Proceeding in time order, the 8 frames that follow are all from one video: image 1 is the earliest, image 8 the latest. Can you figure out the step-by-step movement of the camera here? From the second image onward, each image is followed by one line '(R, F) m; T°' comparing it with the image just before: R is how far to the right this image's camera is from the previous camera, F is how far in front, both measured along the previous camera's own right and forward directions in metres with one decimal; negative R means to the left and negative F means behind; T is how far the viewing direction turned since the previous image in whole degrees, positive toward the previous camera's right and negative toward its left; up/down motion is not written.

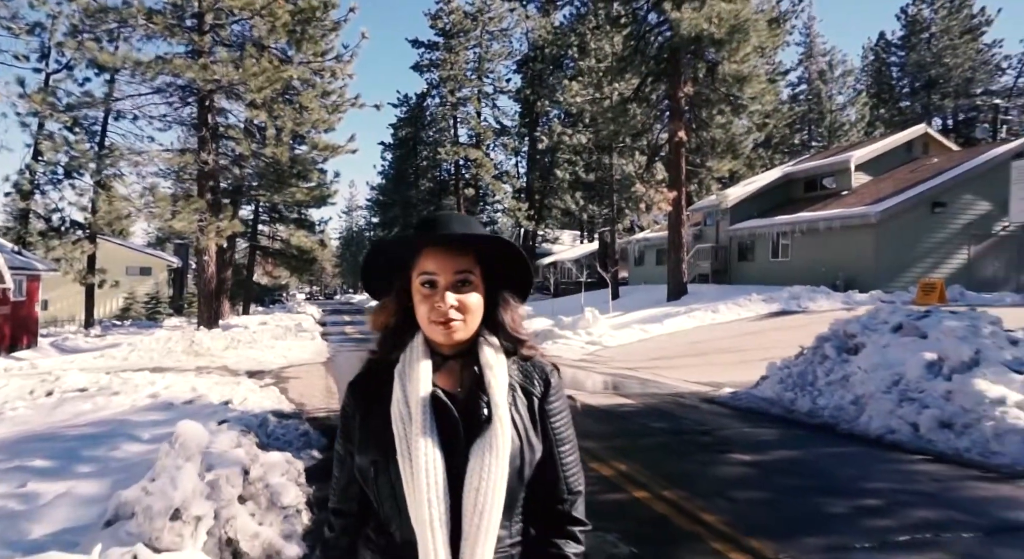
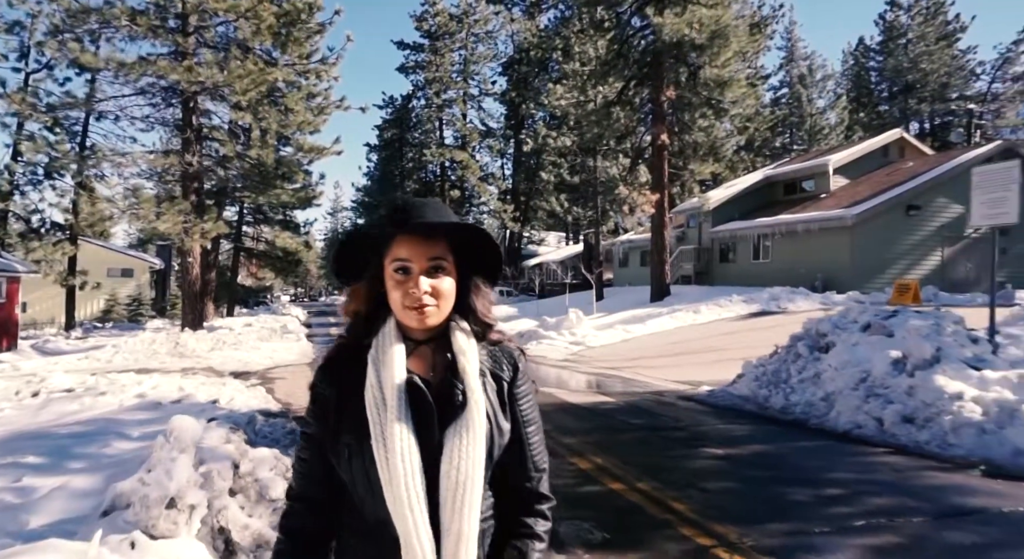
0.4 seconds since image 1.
(+0.1, -0.2) m; +1°
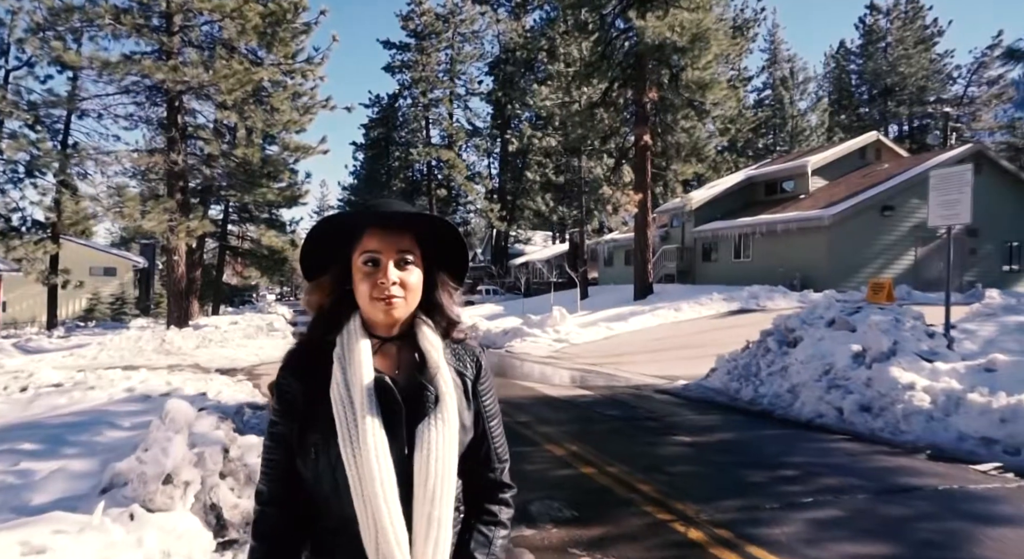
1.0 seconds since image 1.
(+0.1, -0.3) m; +1°
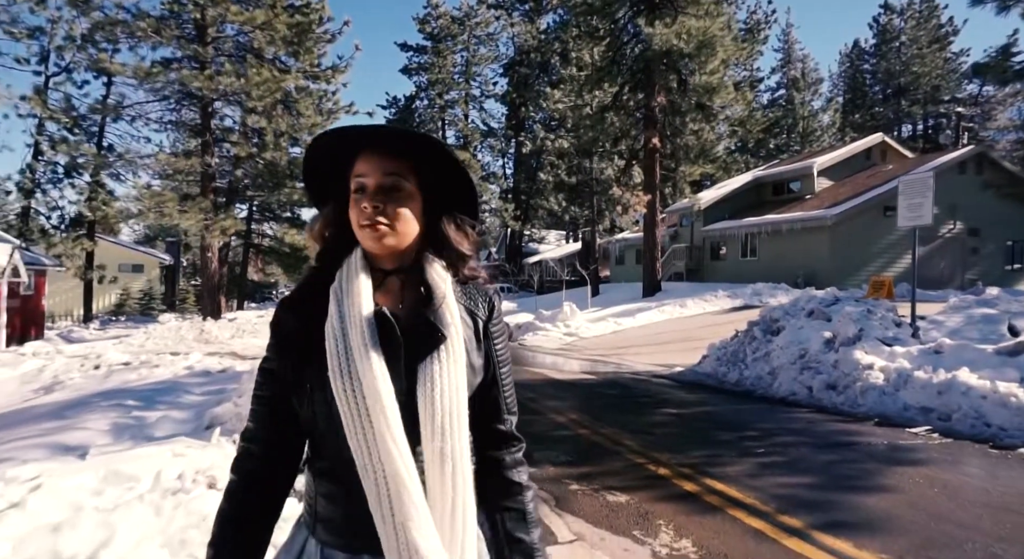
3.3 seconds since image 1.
(+0.1, -1.3) m; -1°
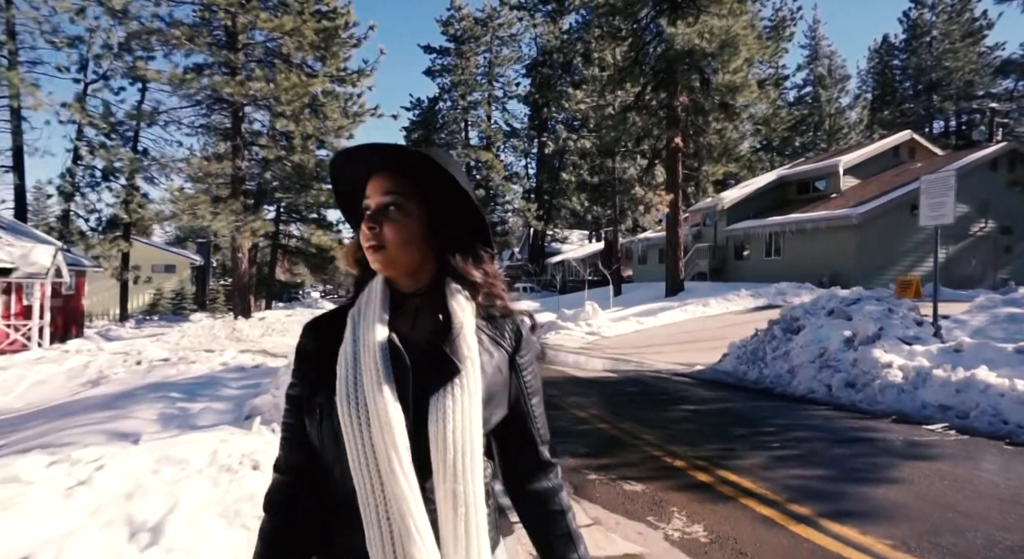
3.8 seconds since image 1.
(0.0, -0.3) m; -2°
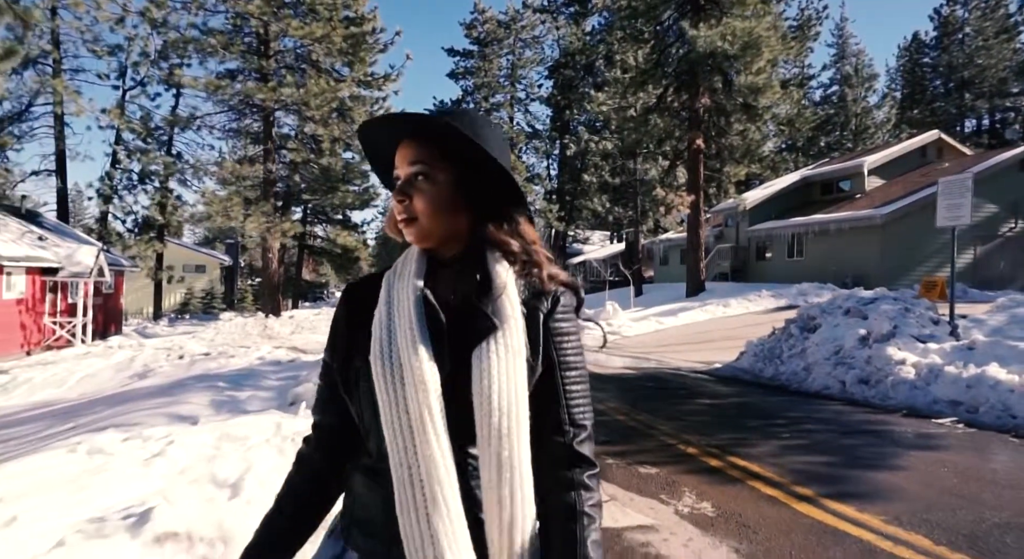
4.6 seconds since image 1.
(0.0, -0.4) m; -2°
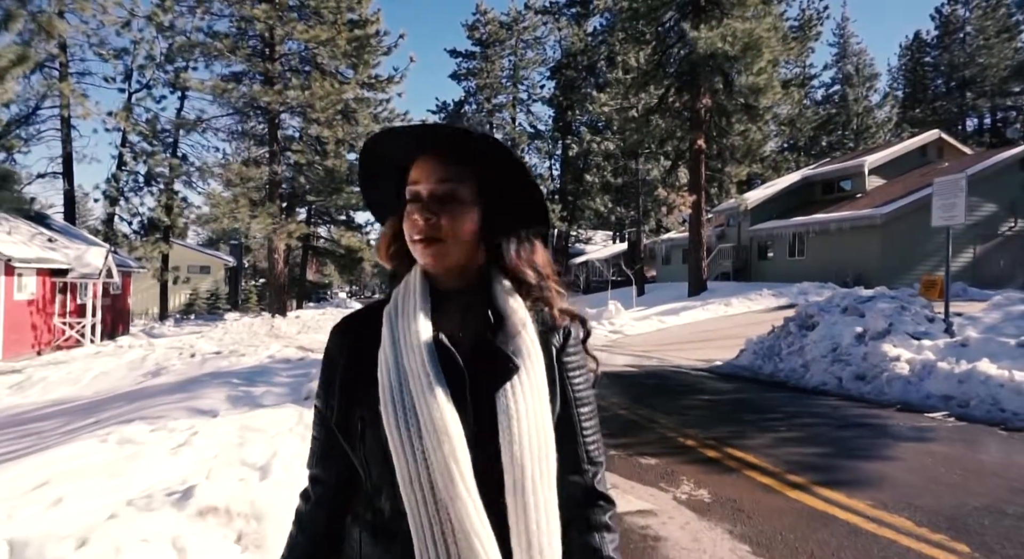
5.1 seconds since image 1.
(0.0, -0.3) m; 0°
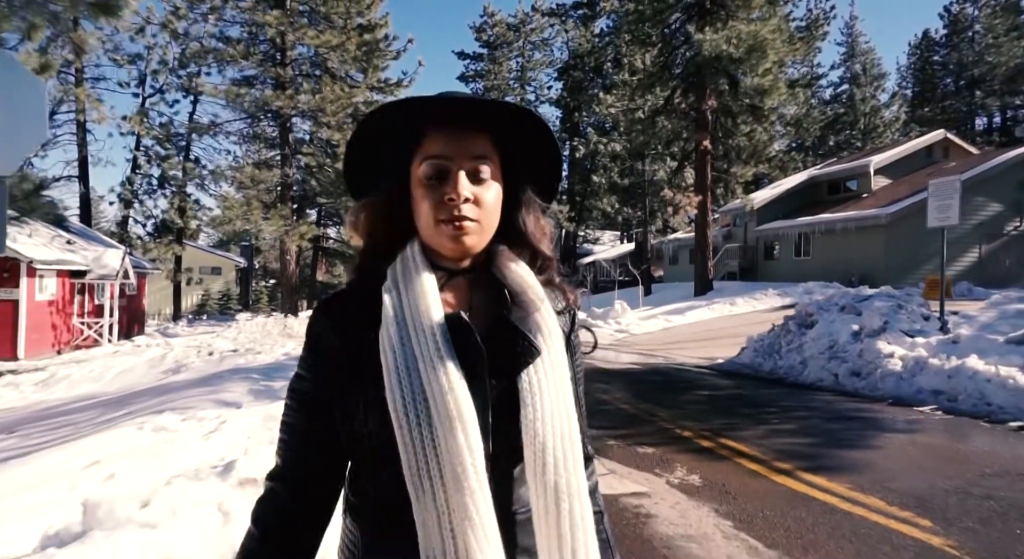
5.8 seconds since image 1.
(0.0, -0.4) m; -1°
